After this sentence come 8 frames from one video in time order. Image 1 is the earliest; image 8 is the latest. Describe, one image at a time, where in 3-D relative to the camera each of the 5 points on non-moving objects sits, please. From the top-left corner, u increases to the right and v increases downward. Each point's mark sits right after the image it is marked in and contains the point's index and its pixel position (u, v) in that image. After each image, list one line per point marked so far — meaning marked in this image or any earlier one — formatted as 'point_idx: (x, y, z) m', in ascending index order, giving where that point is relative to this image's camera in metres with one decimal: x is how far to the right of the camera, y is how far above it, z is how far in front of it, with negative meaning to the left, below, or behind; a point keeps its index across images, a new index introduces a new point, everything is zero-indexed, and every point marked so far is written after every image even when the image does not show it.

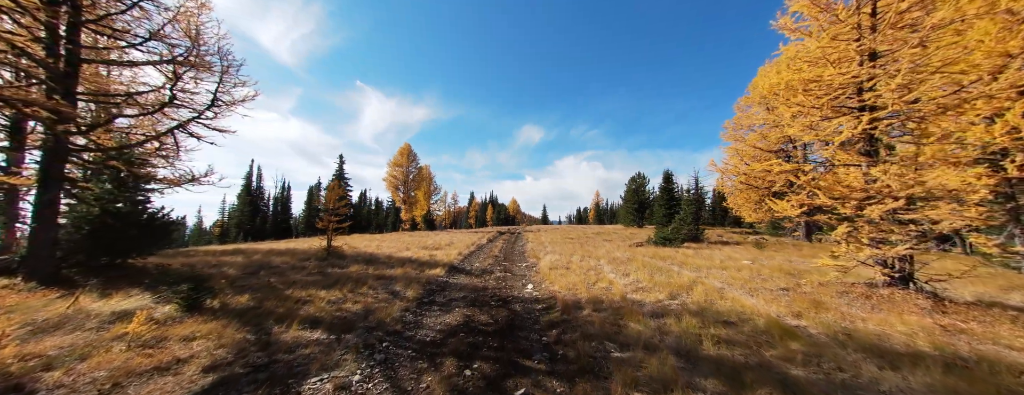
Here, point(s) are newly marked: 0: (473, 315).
0: (-1.0, -3.0, +7.4) m
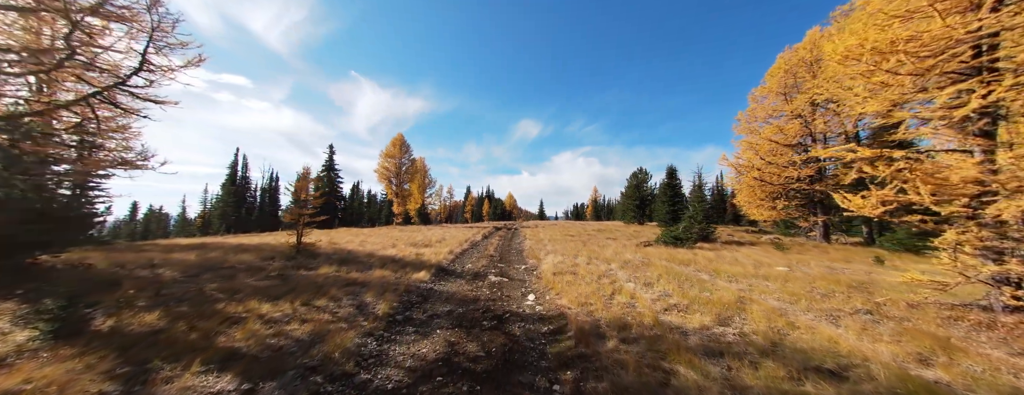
0: (-1.0, -2.7, +5.6) m
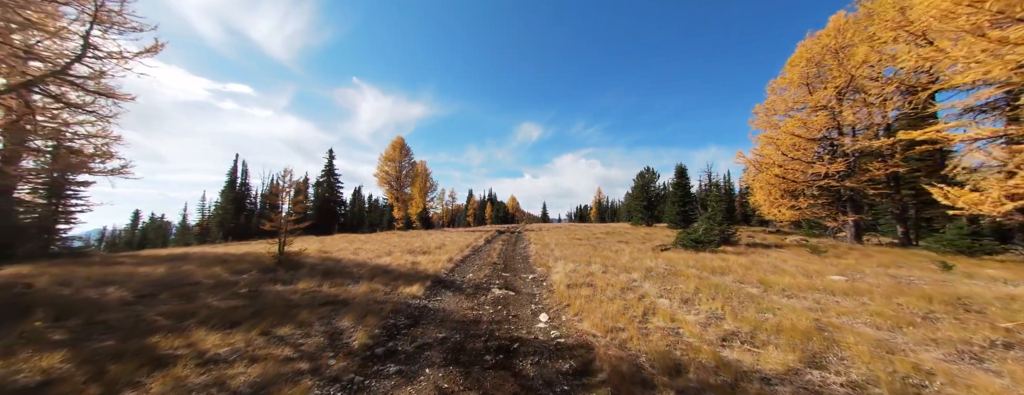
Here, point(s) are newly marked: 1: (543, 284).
0: (-0.8, -2.7, +4.2) m
1: (+1.1, -2.9, +9.9) m
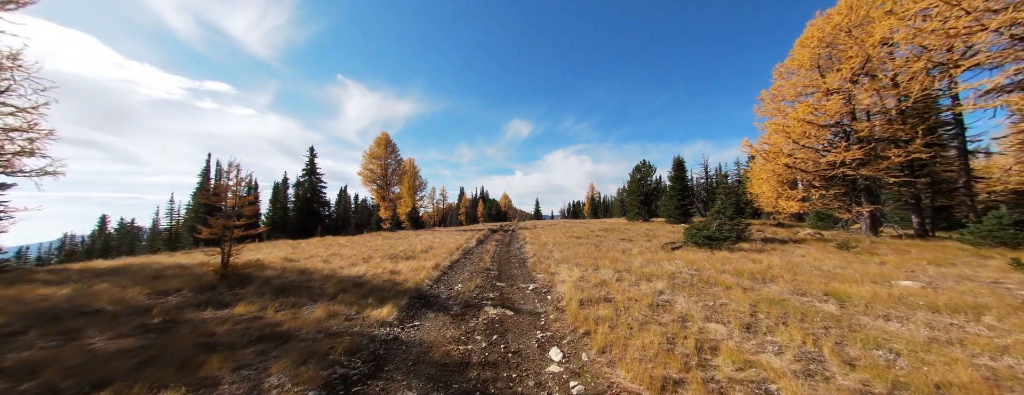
0: (-0.8, -2.7, +2.3) m
1: (+1.0, -2.8, +8.1) m
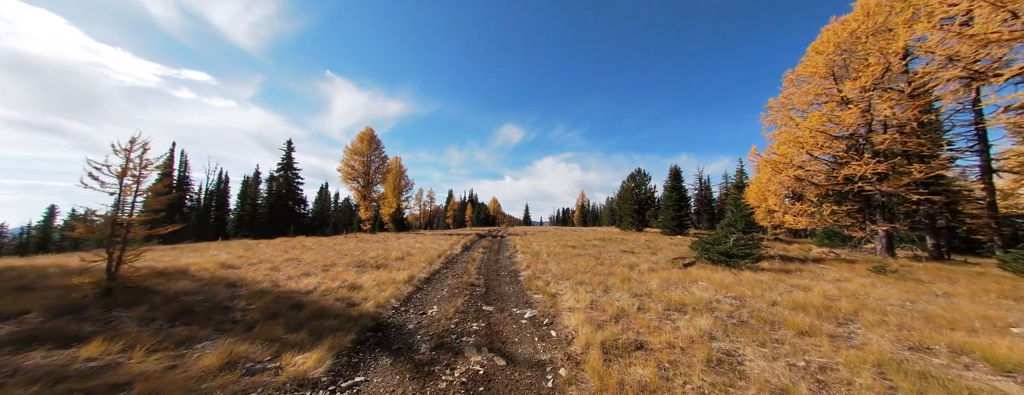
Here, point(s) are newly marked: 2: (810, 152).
0: (-0.7, -2.5, +0.1) m
1: (+0.8, -2.8, +5.9) m
2: (+19.4, +2.9, +18.9) m
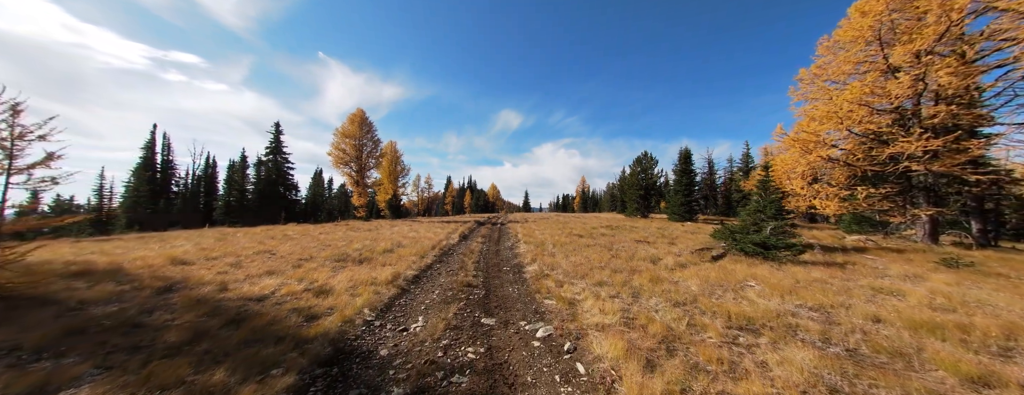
0: (-0.5, -2.5, -1.7) m
1: (+0.9, -2.5, +4.1) m
2: (+19.5, +3.9, +16.9) m
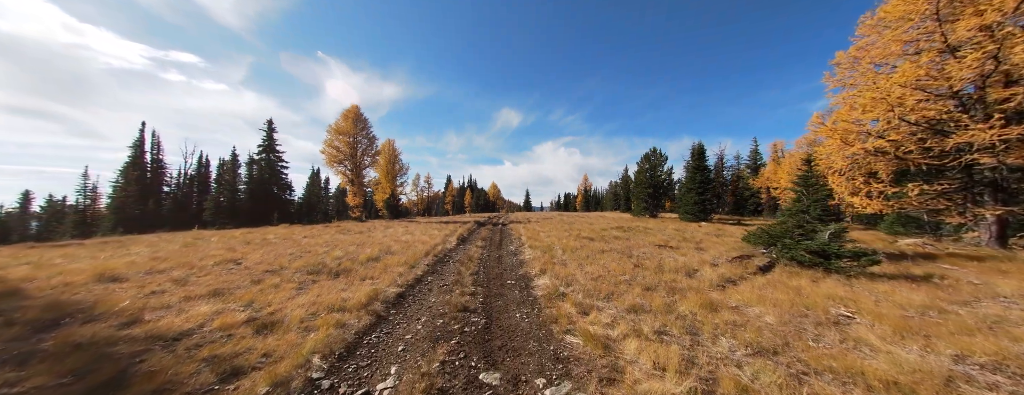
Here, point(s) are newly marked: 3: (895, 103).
0: (-0.4, -2.5, -3.7) m
1: (+1.1, -2.5, +2.2) m
2: (+19.7, +4.0, +14.9) m
3: (+19.0, +4.7, +14.4) m
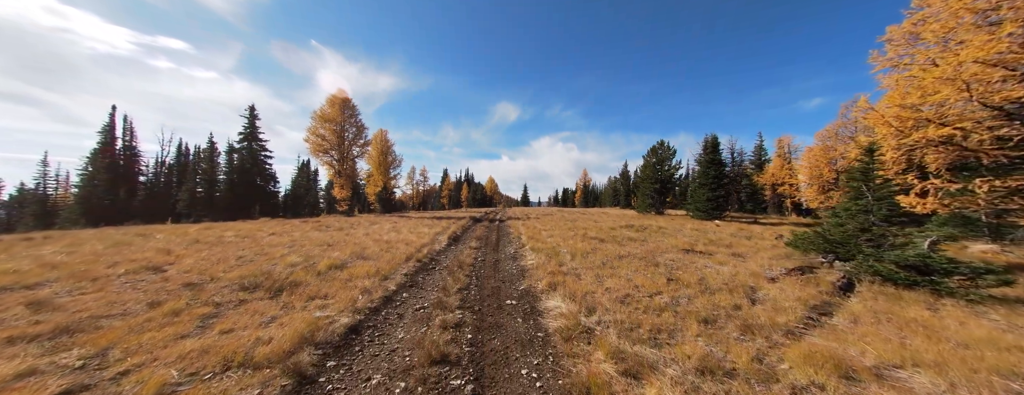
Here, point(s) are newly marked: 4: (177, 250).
0: (-0.2, -2.6, -6.1) m
1: (+1.2, -2.4, -0.2) m
2: (+19.7, +4.0, +12.6) m
3: (+19.0, +4.8, +12.0) m
4: (-13.4, -2.1, +11.7) m
